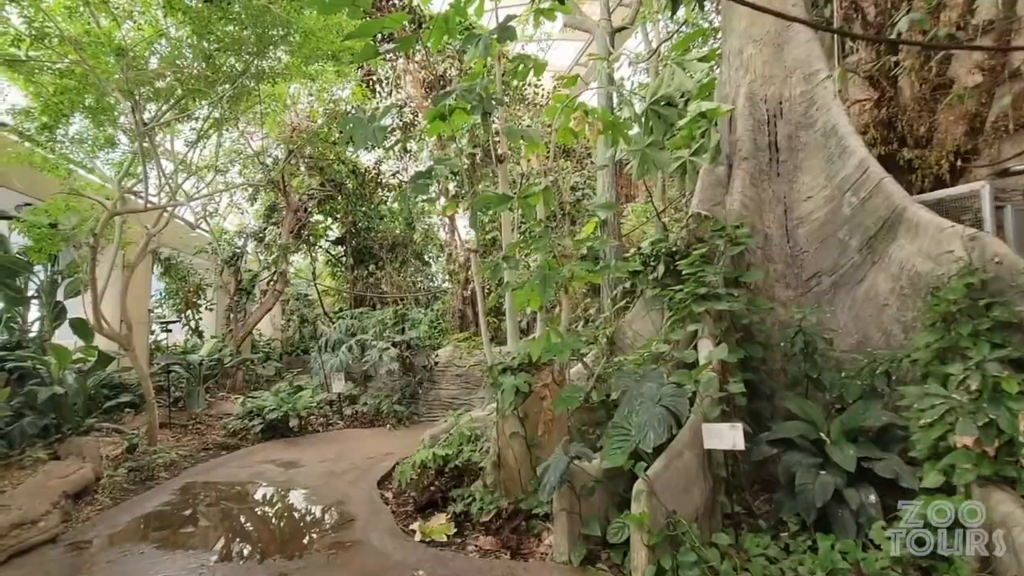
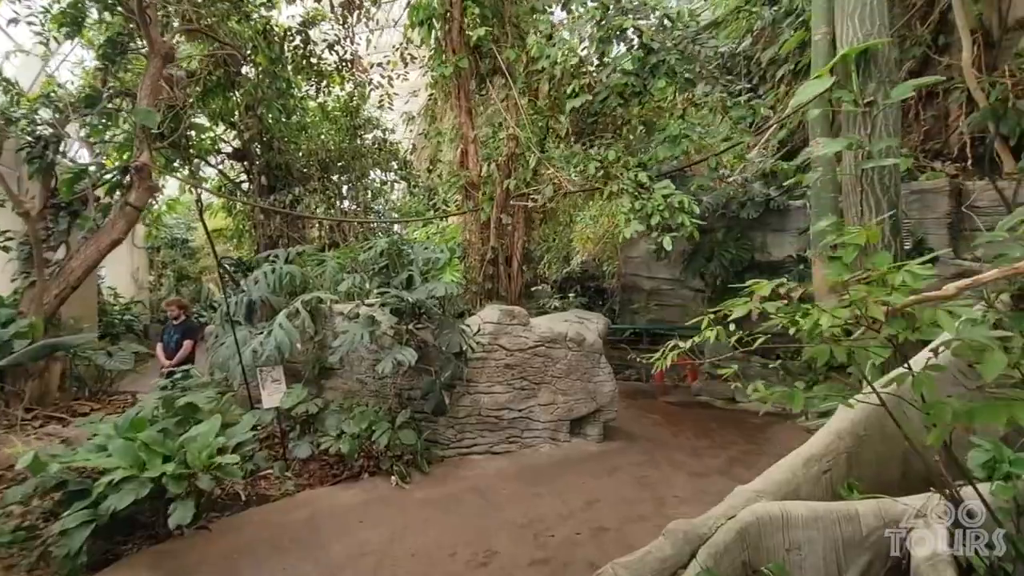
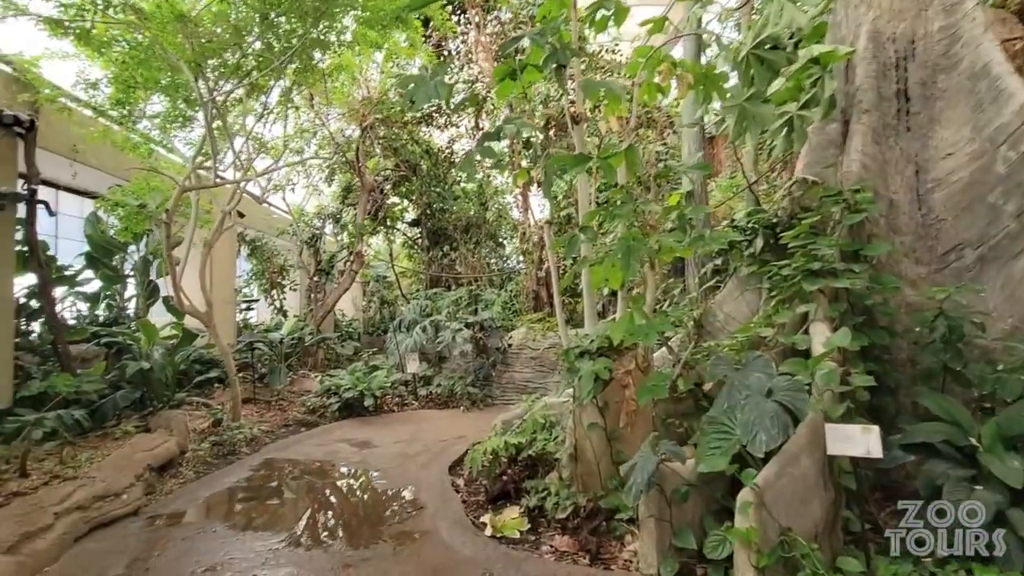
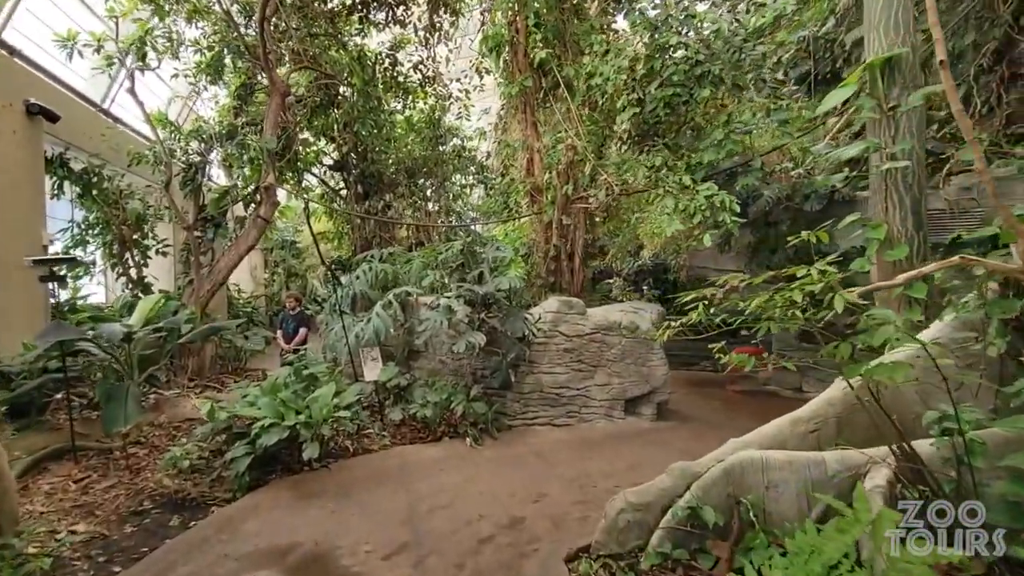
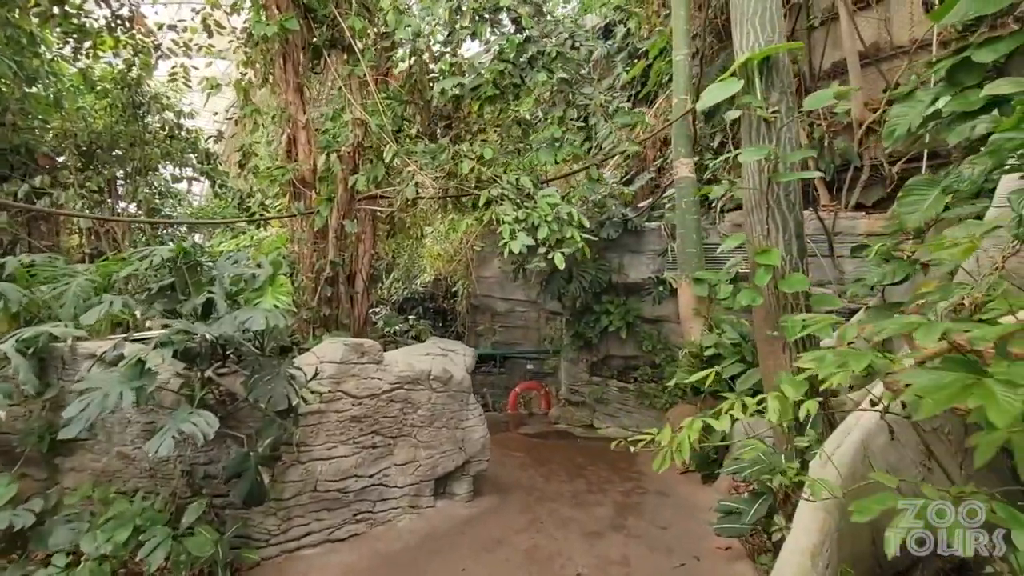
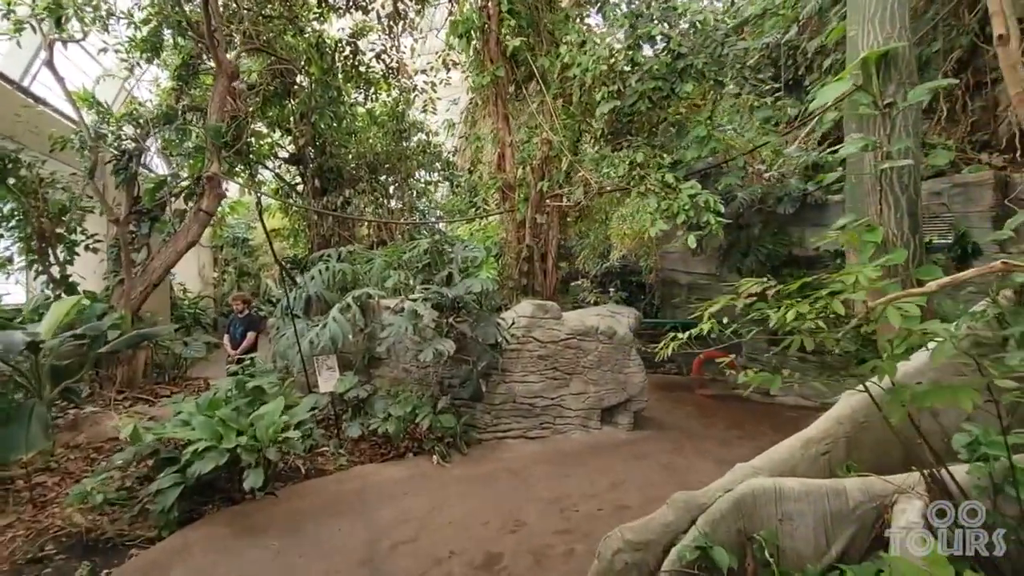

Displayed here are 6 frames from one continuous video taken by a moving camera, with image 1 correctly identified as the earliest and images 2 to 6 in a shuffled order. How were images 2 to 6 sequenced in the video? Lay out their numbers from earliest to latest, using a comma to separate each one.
3, 4, 6, 2, 5
